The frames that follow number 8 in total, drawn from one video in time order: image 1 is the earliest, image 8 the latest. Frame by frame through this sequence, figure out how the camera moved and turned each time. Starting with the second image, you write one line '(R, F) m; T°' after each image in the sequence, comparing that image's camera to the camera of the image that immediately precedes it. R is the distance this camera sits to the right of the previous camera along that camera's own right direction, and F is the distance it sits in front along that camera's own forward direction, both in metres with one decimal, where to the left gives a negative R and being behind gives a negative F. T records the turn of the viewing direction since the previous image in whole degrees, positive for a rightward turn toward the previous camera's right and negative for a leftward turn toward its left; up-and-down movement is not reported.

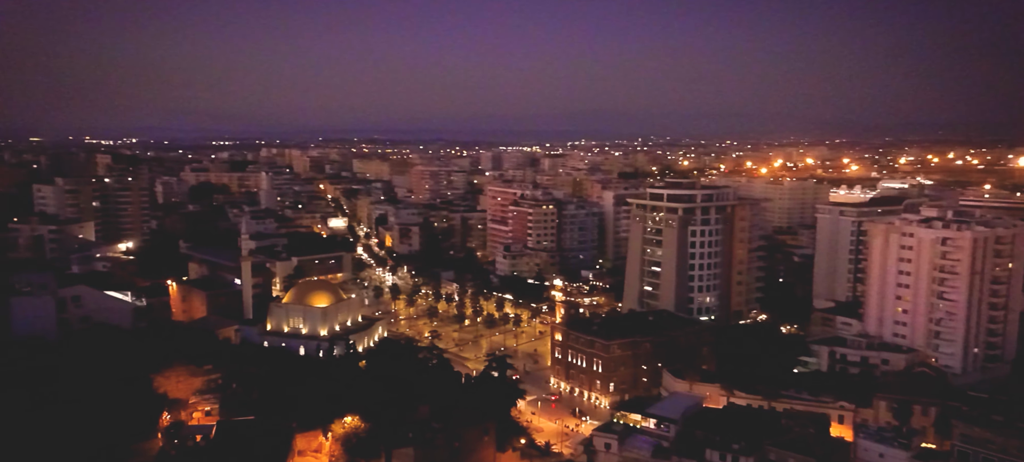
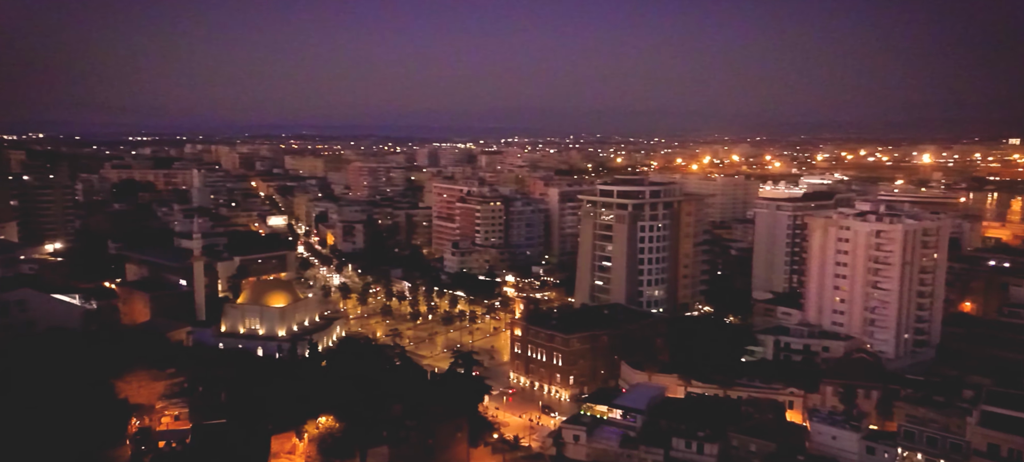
(-1.1, -0.2) m; +6°
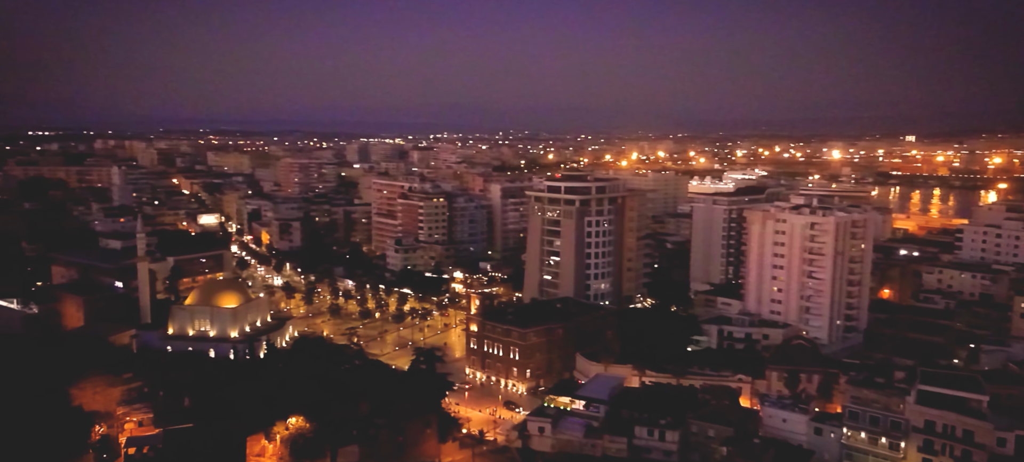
(-1.2, -0.2) m; +6°
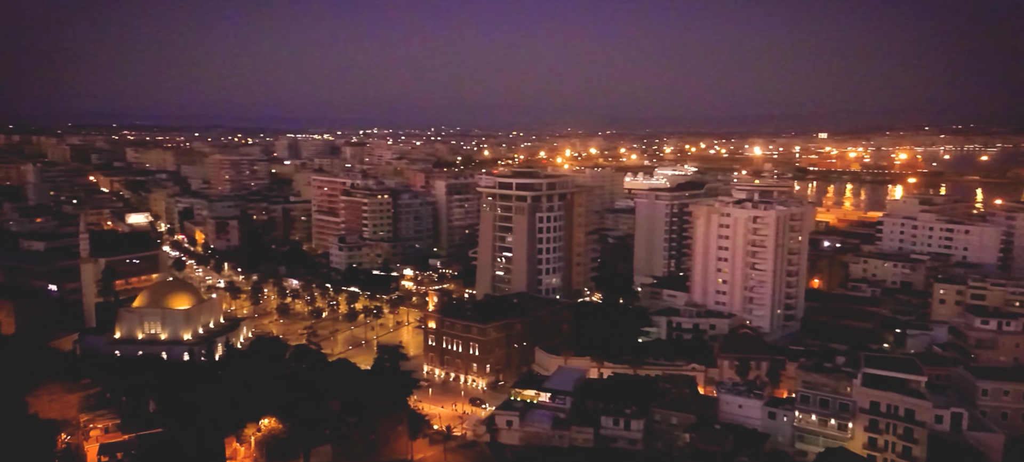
(-1.2, -0.1) m; +6°
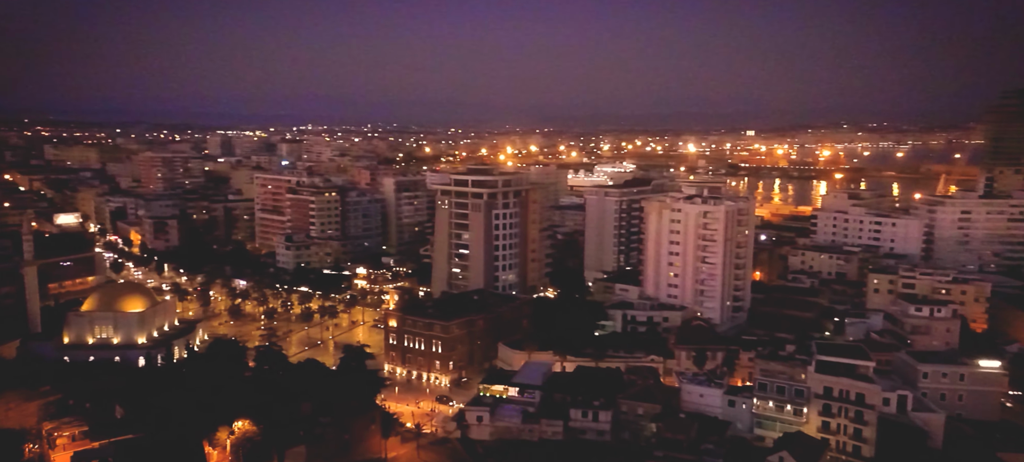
(-1.0, -0.1) m; +5°
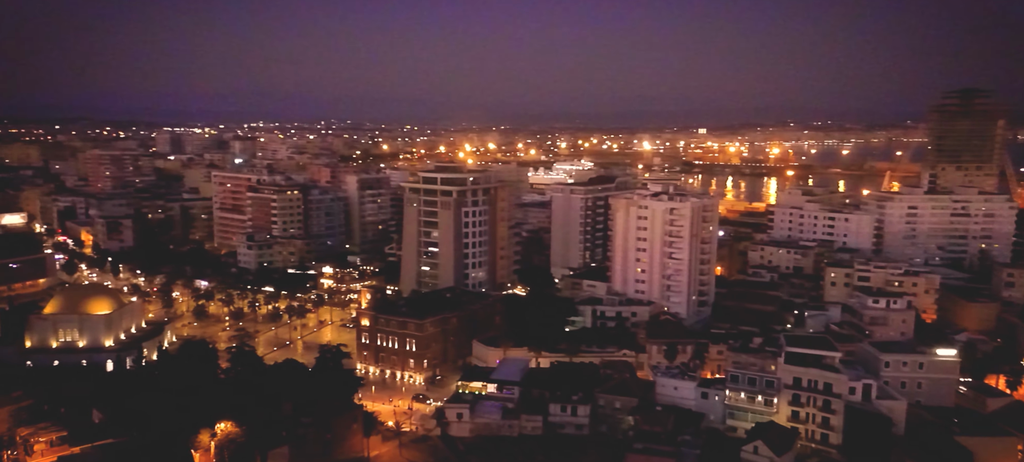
(-0.7, 0.0) m; +4°
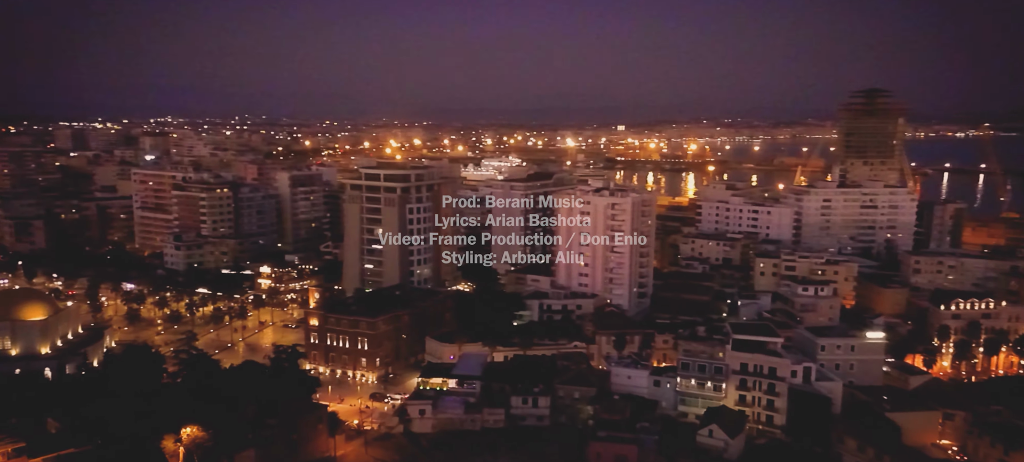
(-1.2, 0.0) m; +7°
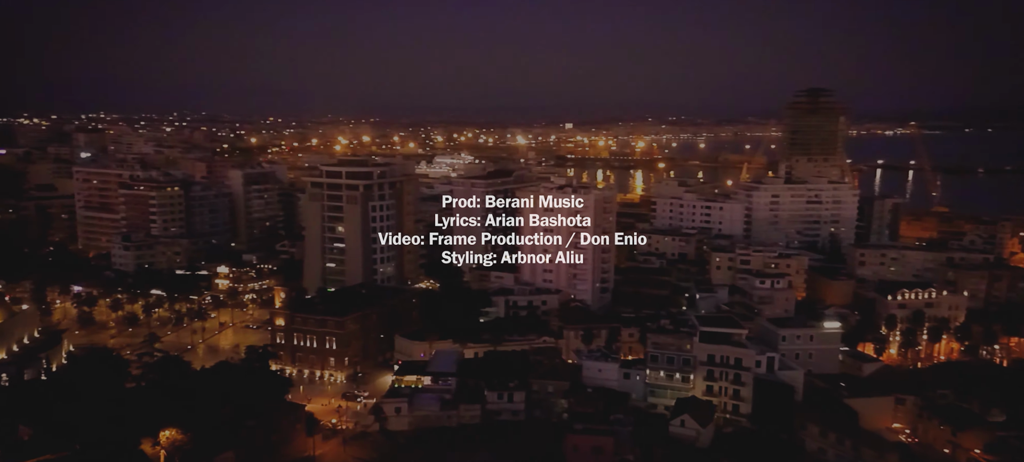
(-0.8, 0.0) m; +4°
